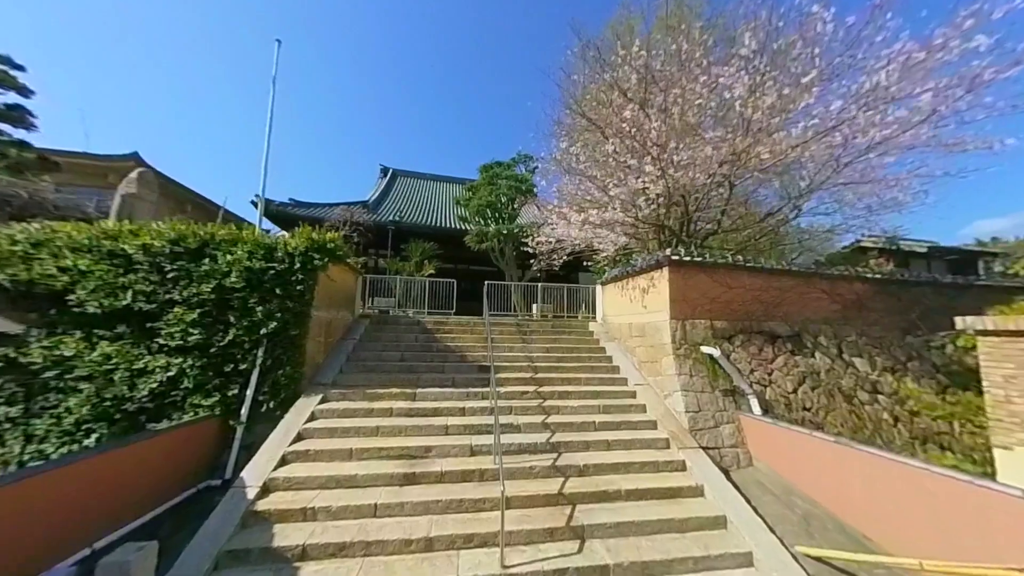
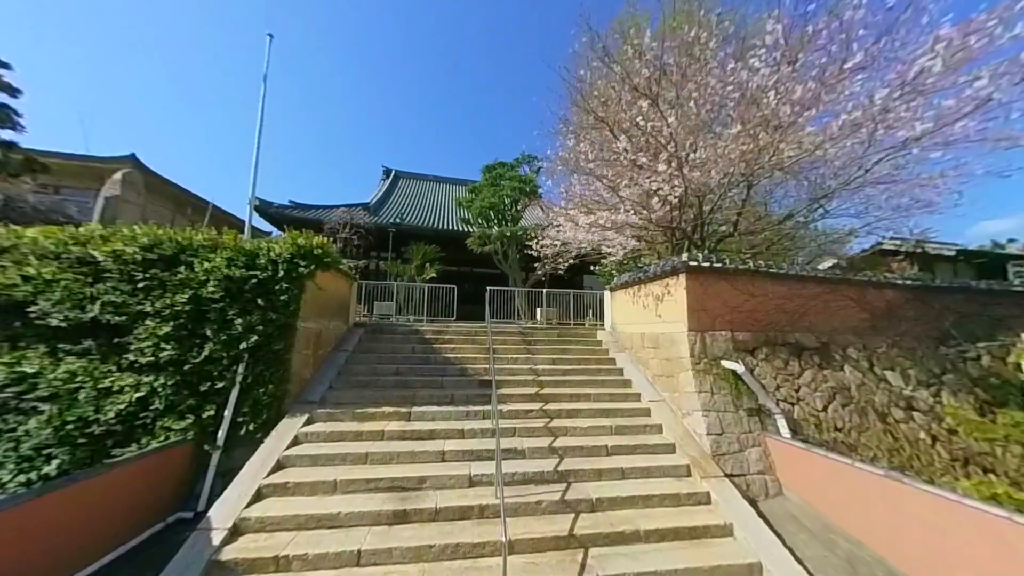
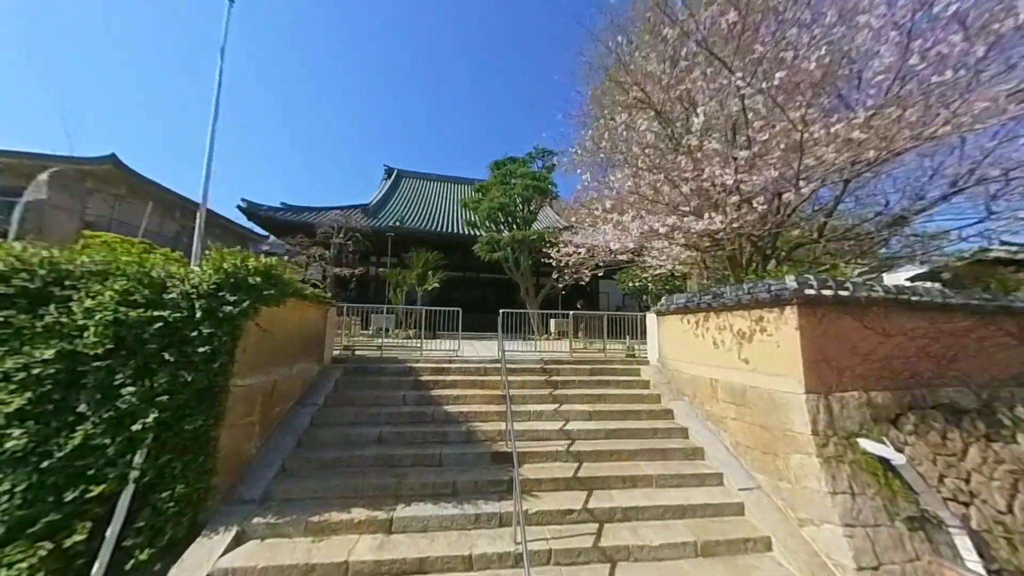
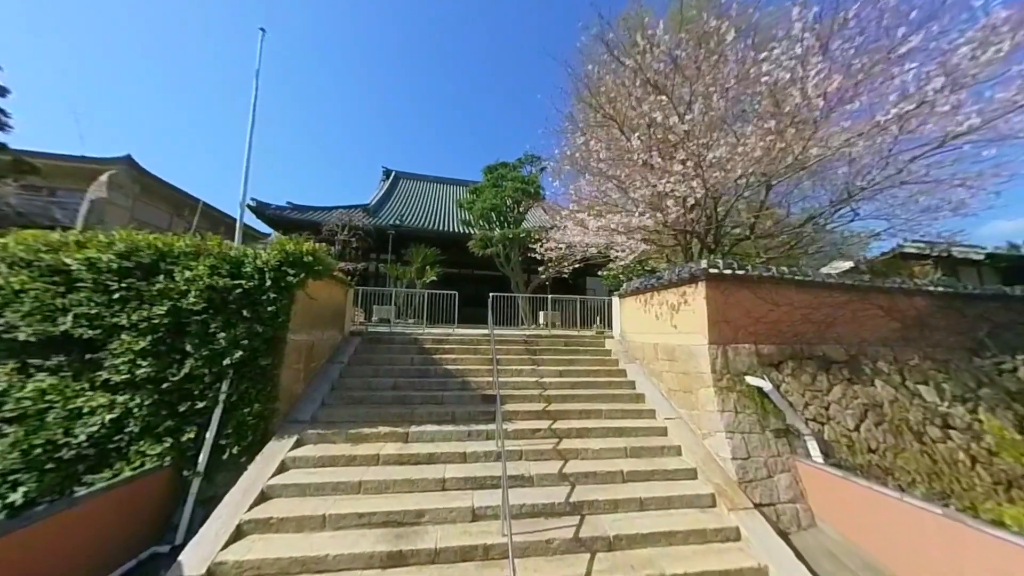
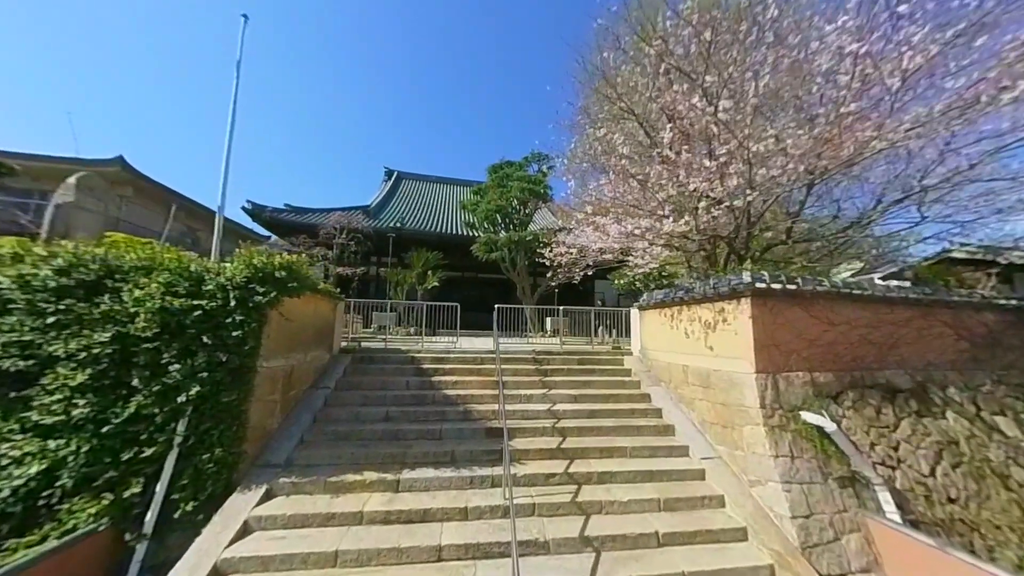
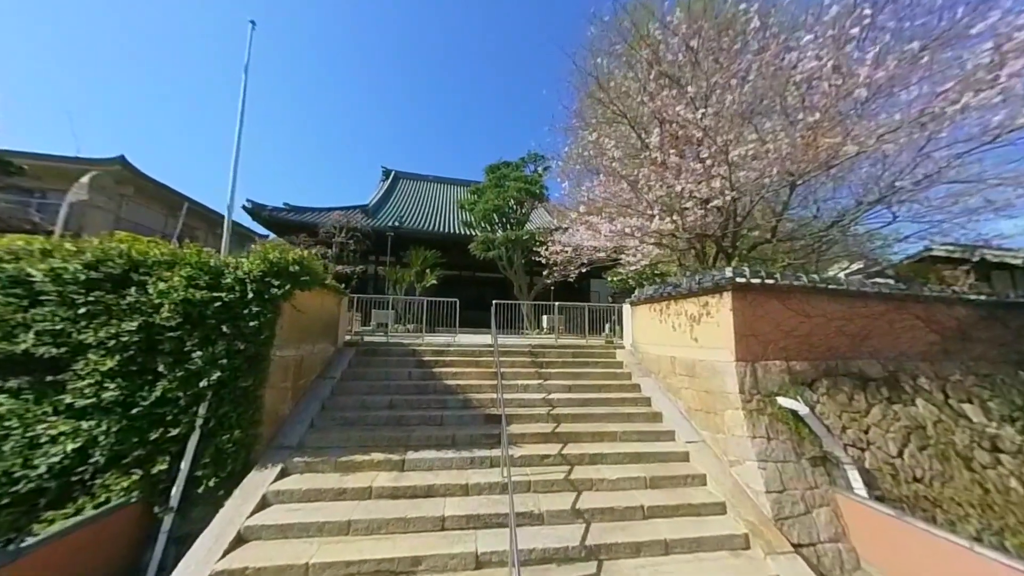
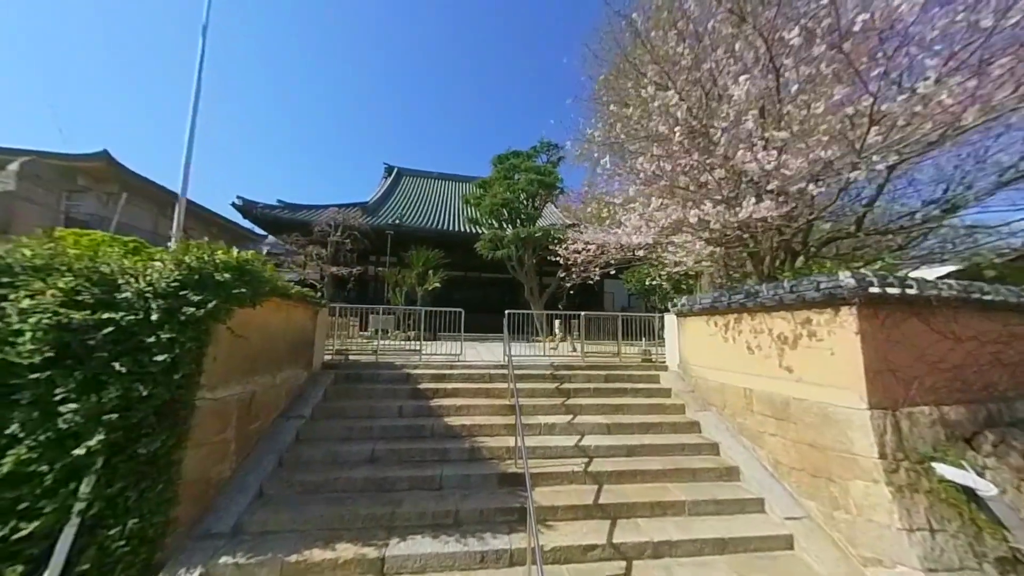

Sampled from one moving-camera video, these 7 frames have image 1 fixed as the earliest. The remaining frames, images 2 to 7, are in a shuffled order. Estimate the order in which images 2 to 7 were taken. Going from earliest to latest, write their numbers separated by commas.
2, 4, 6, 5, 3, 7
